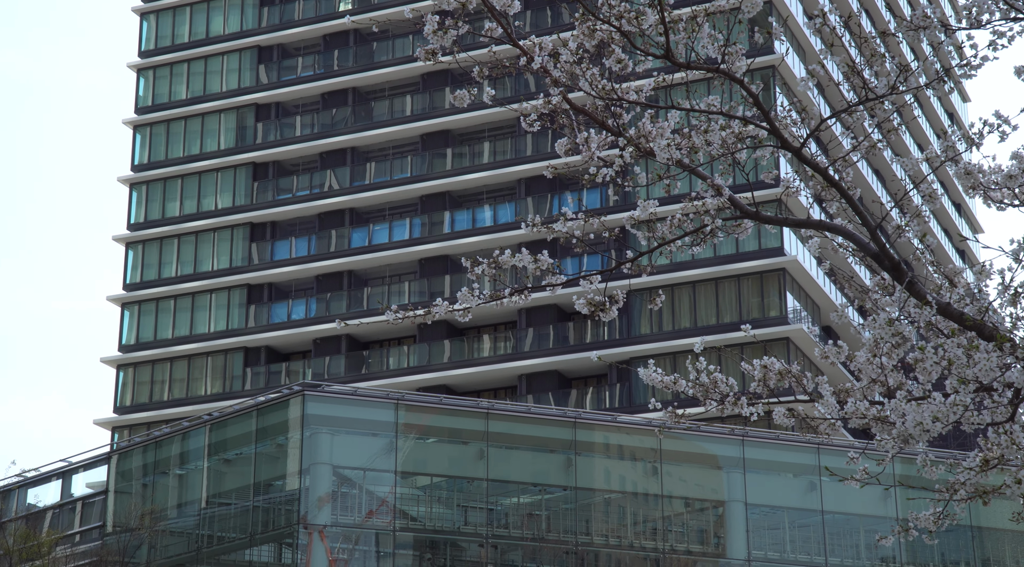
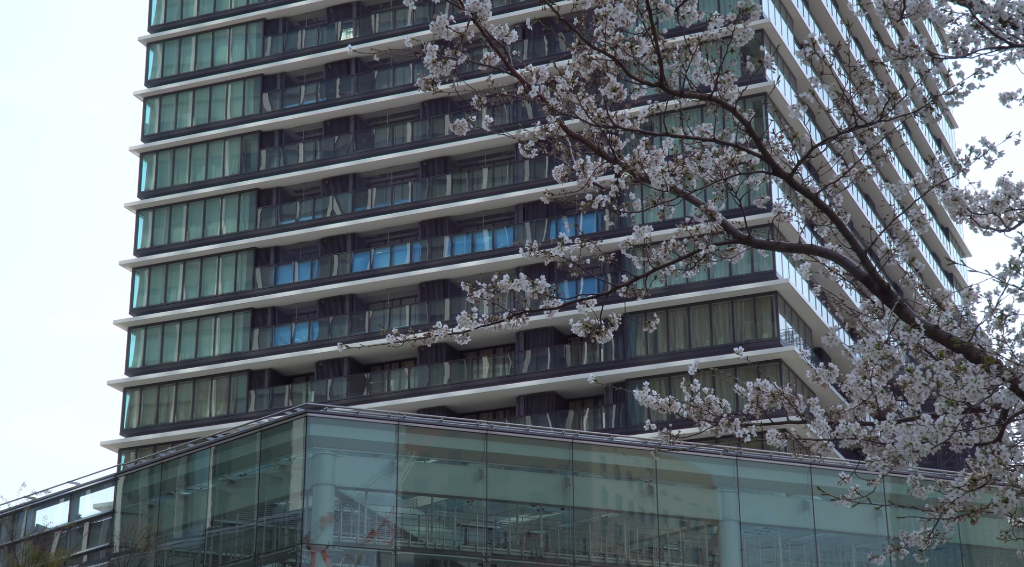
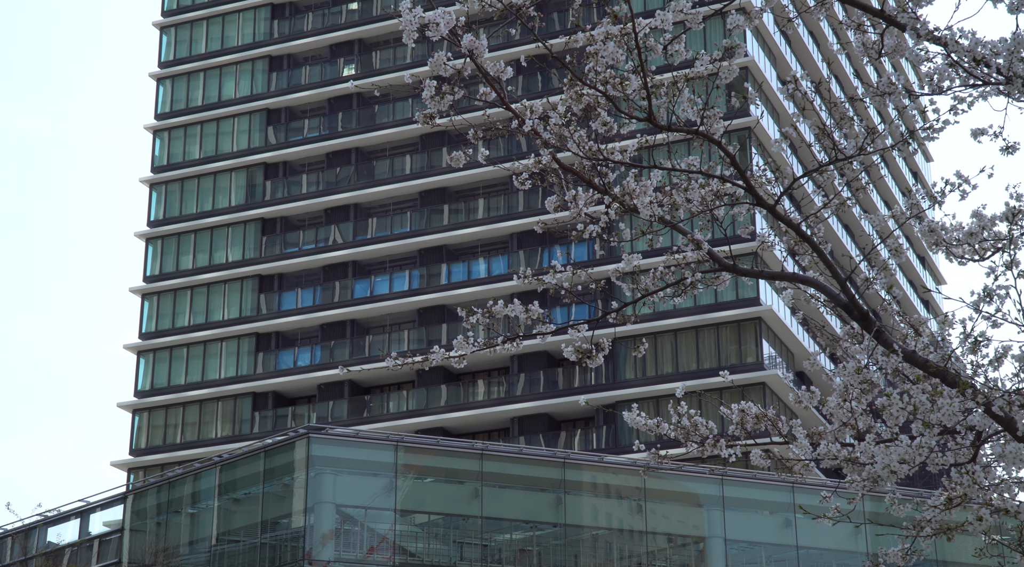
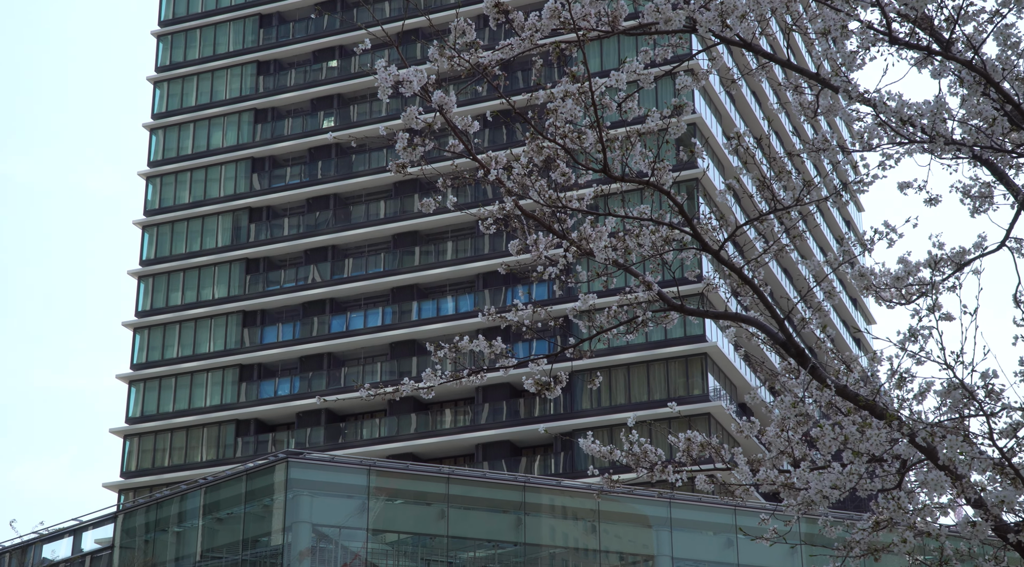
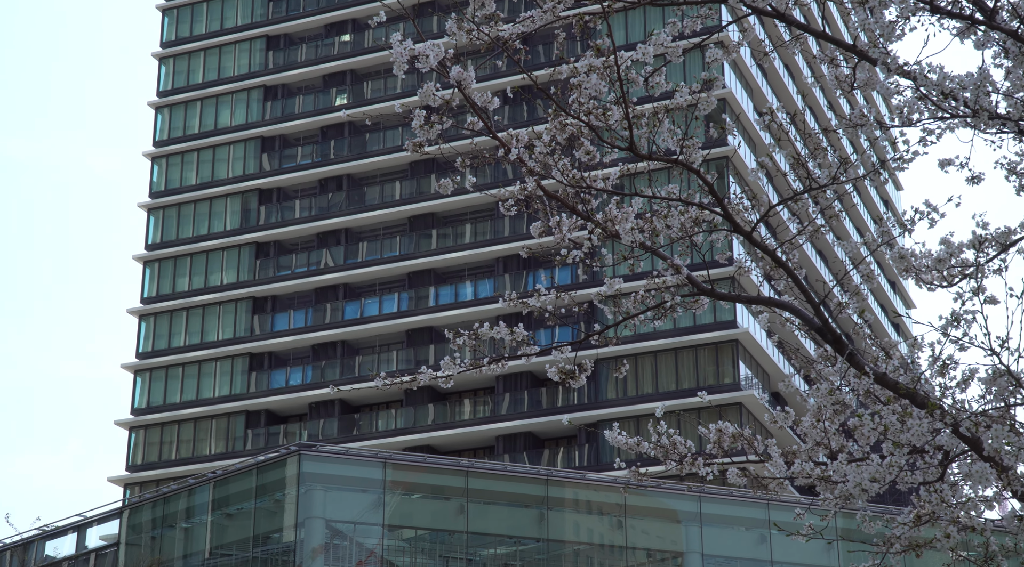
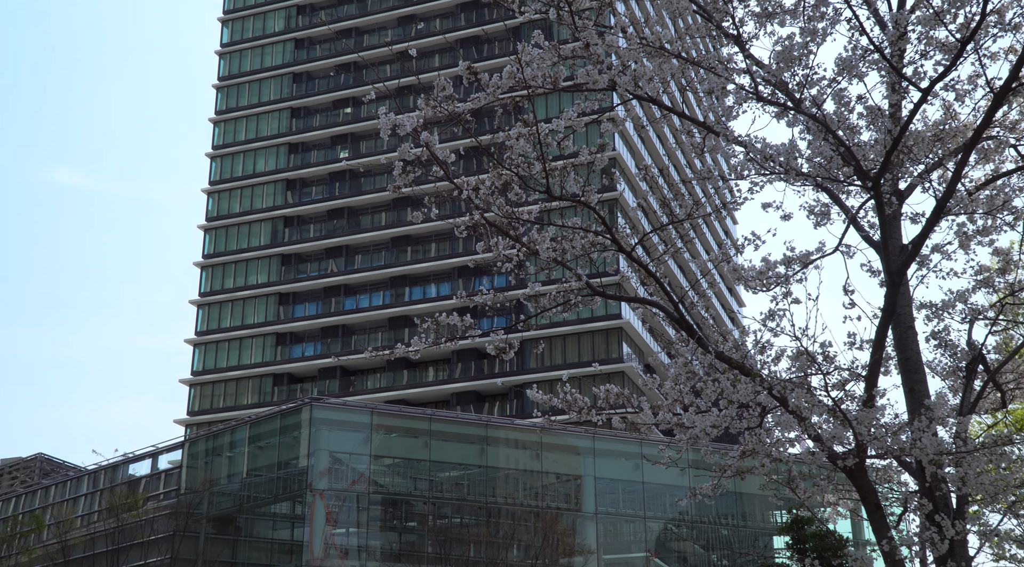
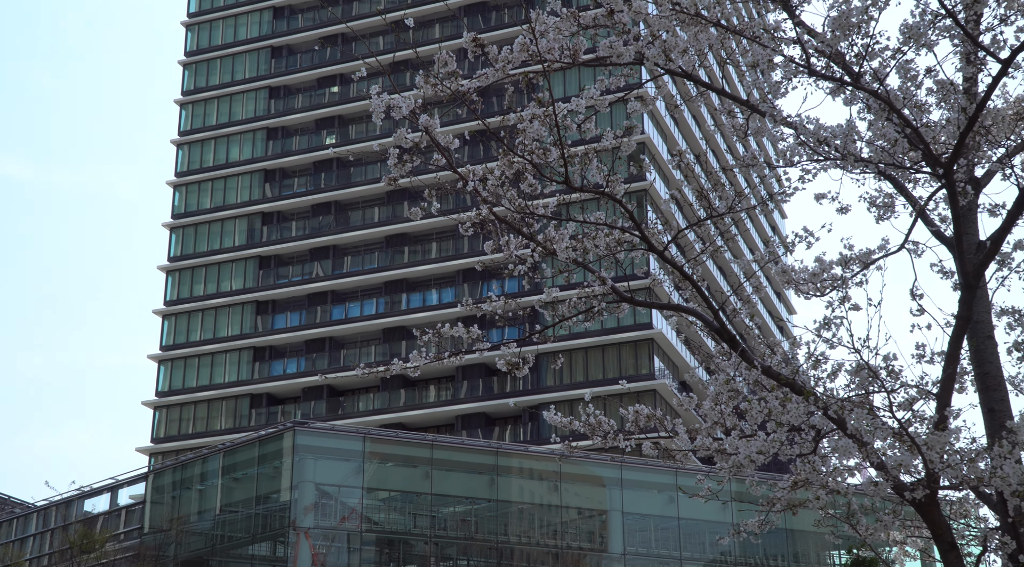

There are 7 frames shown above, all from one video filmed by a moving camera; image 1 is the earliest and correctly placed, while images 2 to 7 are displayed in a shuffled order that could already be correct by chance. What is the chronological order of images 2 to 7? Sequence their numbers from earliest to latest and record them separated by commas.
2, 3, 5, 4, 7, 6
